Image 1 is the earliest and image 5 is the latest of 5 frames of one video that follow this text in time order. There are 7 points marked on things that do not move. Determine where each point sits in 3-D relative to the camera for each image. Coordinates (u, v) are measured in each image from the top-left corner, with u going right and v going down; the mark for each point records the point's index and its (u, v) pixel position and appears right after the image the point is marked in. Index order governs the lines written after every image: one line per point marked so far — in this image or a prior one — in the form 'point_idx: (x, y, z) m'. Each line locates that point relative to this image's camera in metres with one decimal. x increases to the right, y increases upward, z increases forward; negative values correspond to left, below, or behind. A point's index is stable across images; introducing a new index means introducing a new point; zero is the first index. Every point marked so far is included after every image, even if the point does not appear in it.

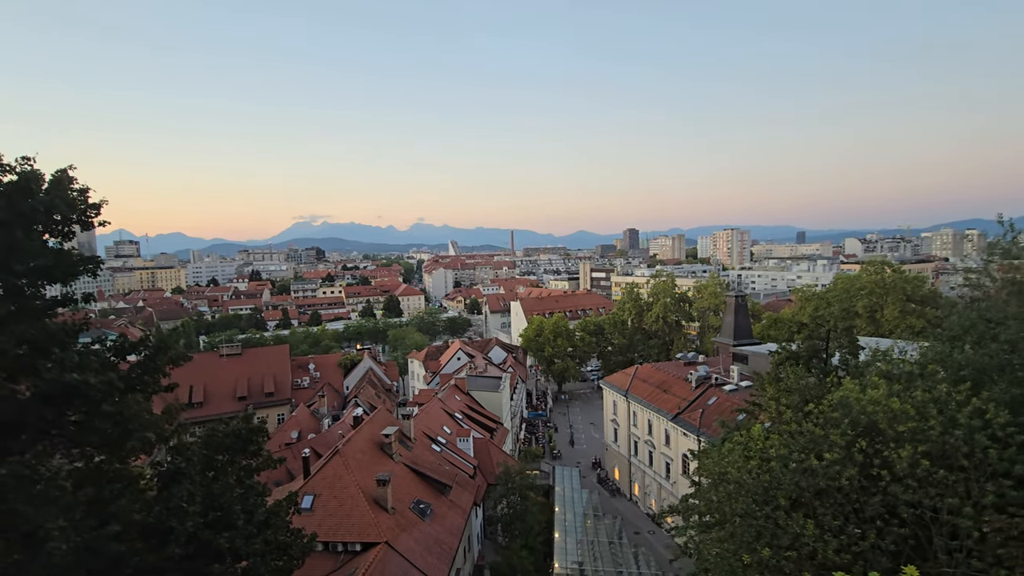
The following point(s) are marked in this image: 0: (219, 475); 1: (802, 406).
0: (-3.7, -2.4, +7.2) m
1: (+5.5, -2.3, +10.6) m
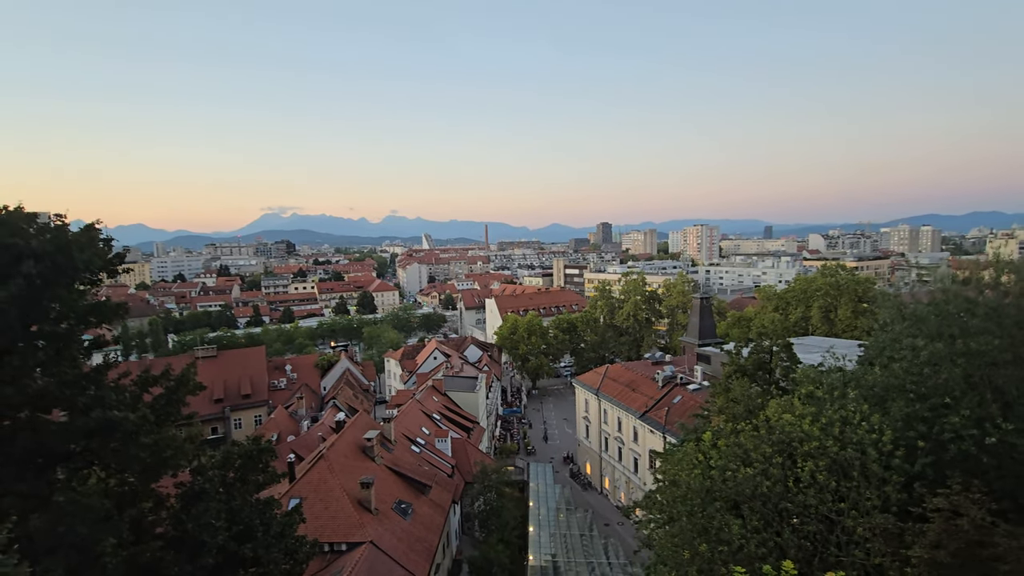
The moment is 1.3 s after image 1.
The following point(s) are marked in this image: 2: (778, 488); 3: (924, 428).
0: (-4.0, -3.0, +8.2) m
1: (+5.1, -2.8, +12.1) m
2: (+4.0, -3.0, +8.3) m
3: (+6.2, -2.1, +8.4) m
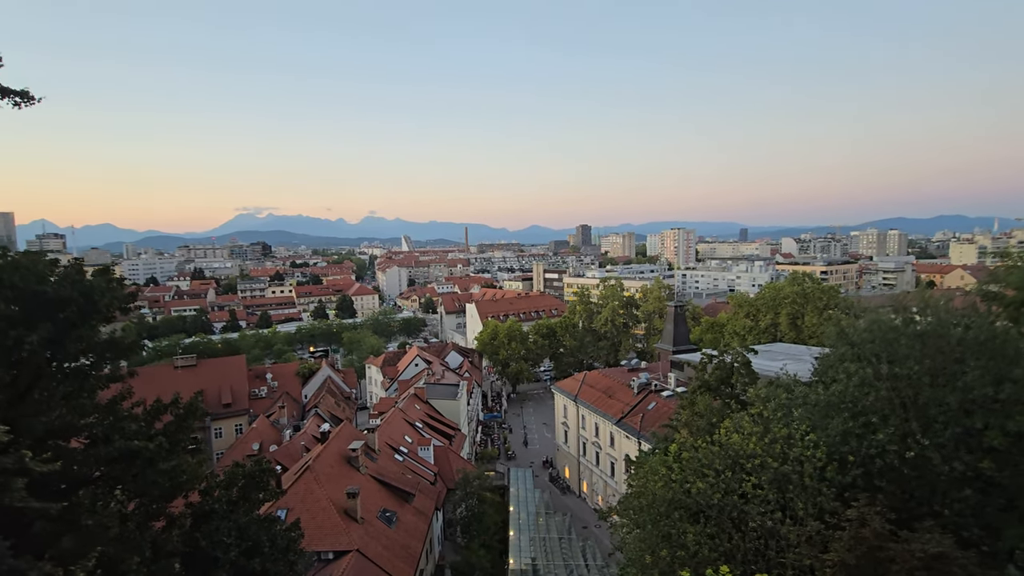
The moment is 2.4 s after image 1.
0: (-4.3, -3.5, +9.0) m
1: (+4.6, -3.4, +13.2) m
2: (+3.7, -3.6, +9.3) m
3: (+5.9, -2.7, +9.6) m
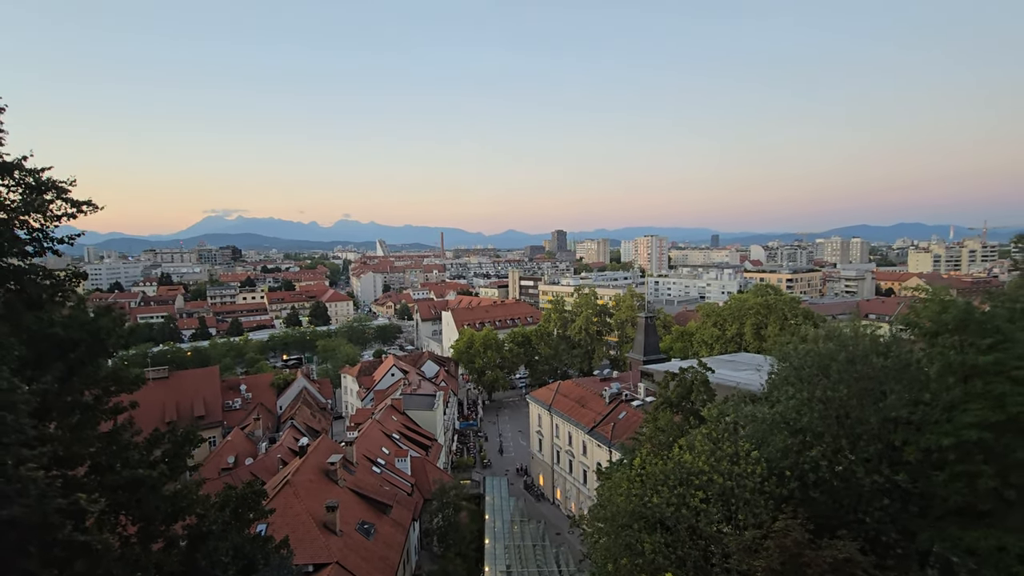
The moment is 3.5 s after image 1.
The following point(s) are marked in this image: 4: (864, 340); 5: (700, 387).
0: (-4.8, -4.2, +9.7) m
1: (+4.0, -4.0, +14.2) m
2: (+3.2, -4.2, +10.4) m
3: (+5.4, -3.3, +10.7) m
4: (+7.3, -1.1, +11.5) m
5: (+5.4, -2.7, +15.9) m
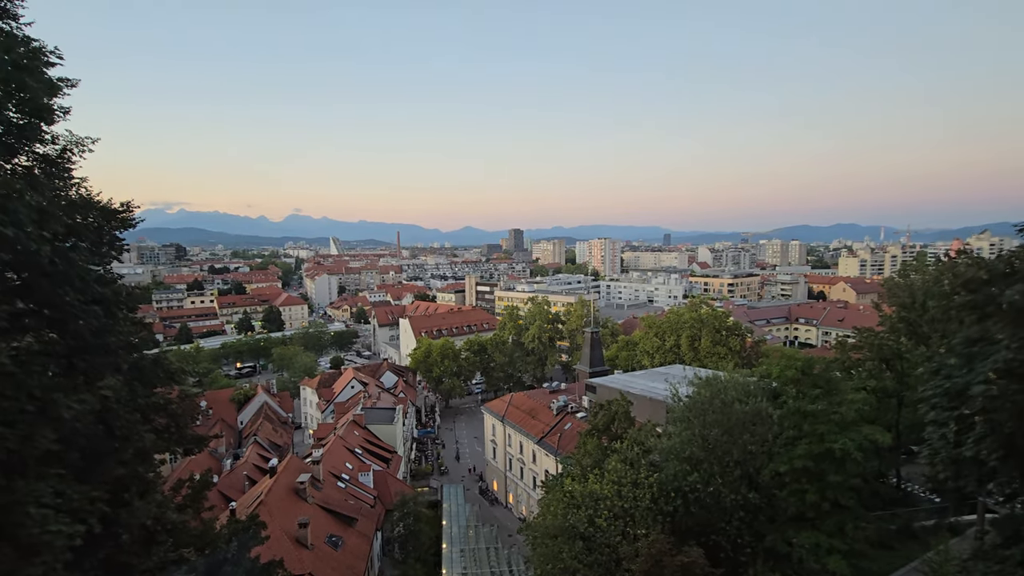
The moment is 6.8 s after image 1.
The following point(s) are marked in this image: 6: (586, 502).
0: (-5.9, -5.8, +12.2) m
1: (+2.5, -5.6, +17.4) m
2: (+2.0, -5.7, +13.5) m
3: (+4.2, -4.8, +13.9) m
4: (+6.0, -2.6, +14.9) m
5: (+3.8, -4.3, +19.1) m
6: (+1.9, -5.3, +14.1) m
